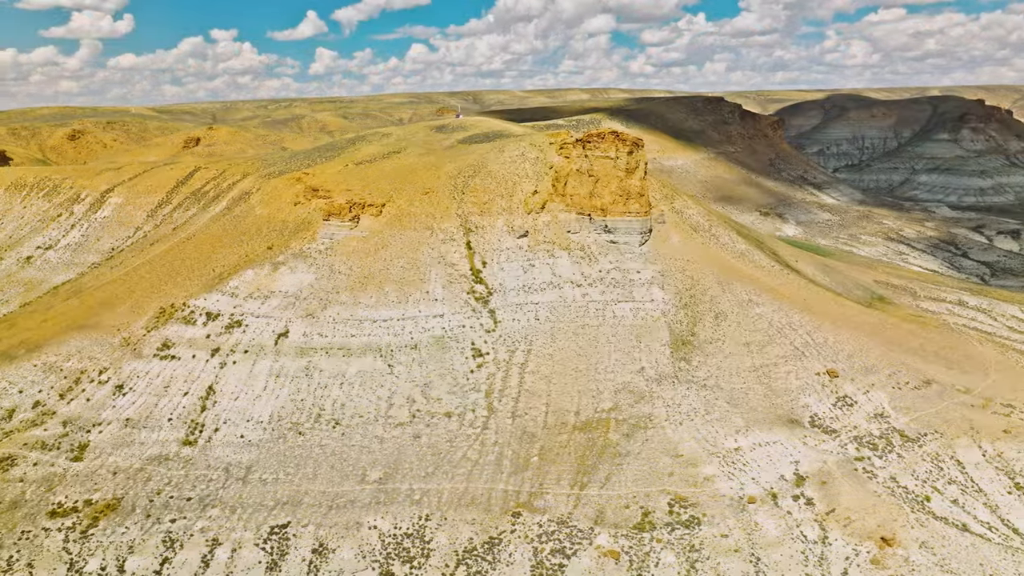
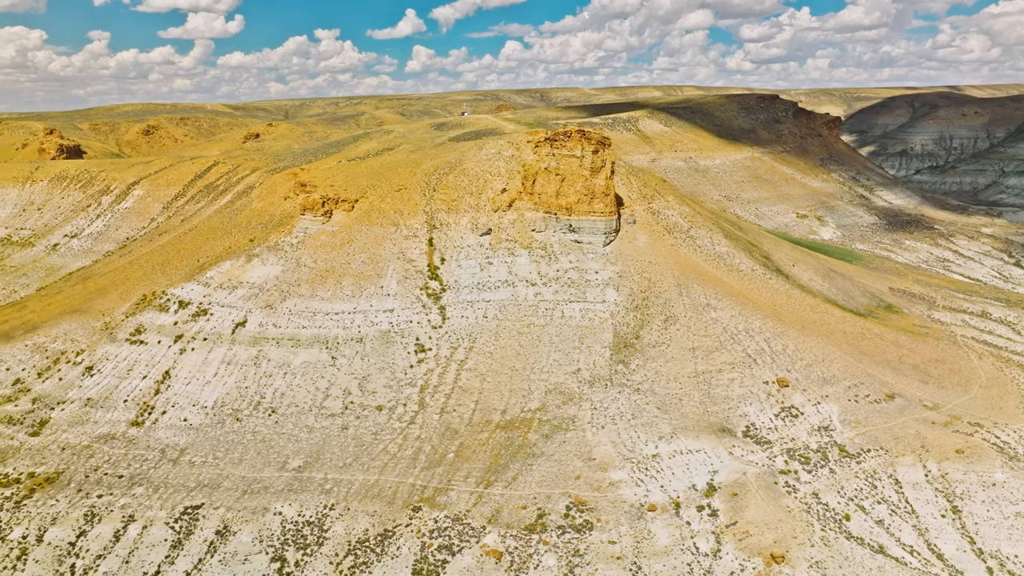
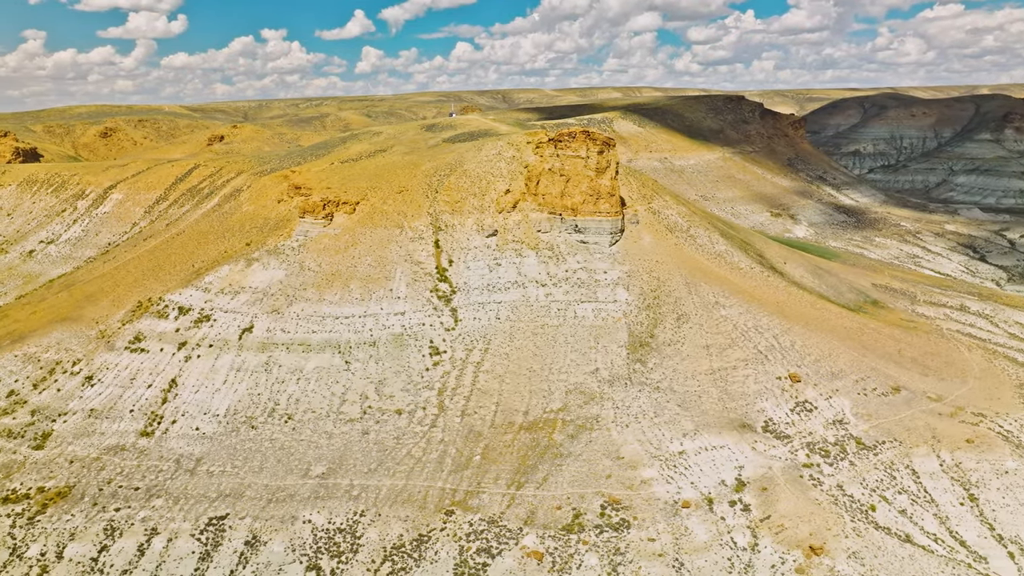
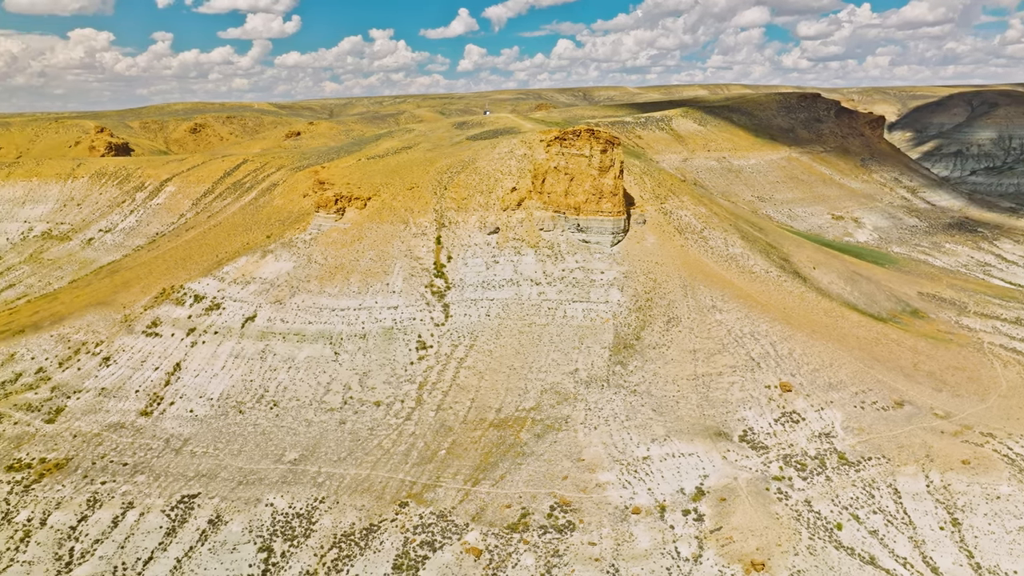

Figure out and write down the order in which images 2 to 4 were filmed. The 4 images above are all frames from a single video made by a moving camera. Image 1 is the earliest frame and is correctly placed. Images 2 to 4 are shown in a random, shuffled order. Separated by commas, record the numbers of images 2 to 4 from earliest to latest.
3, 2, 4
